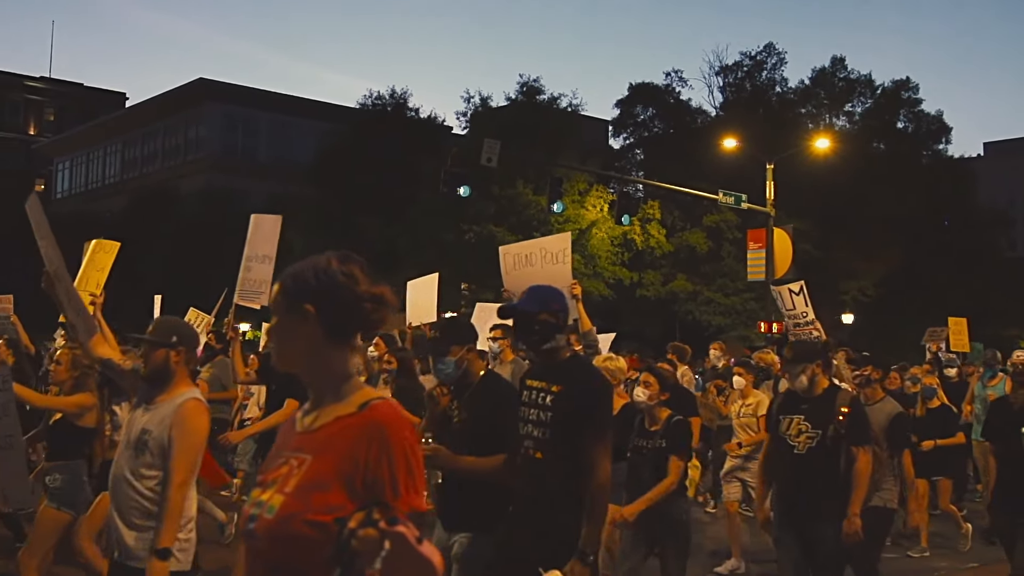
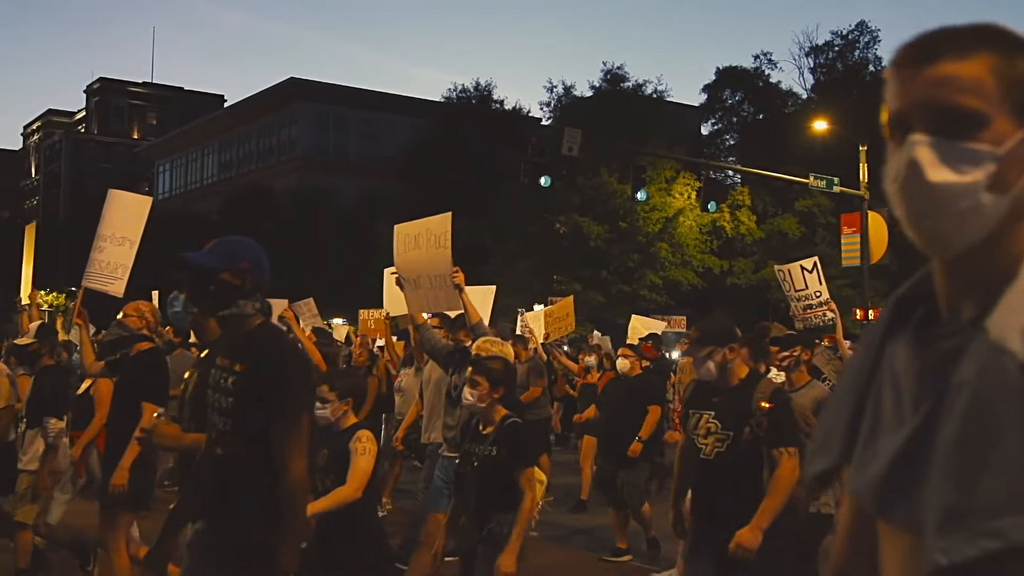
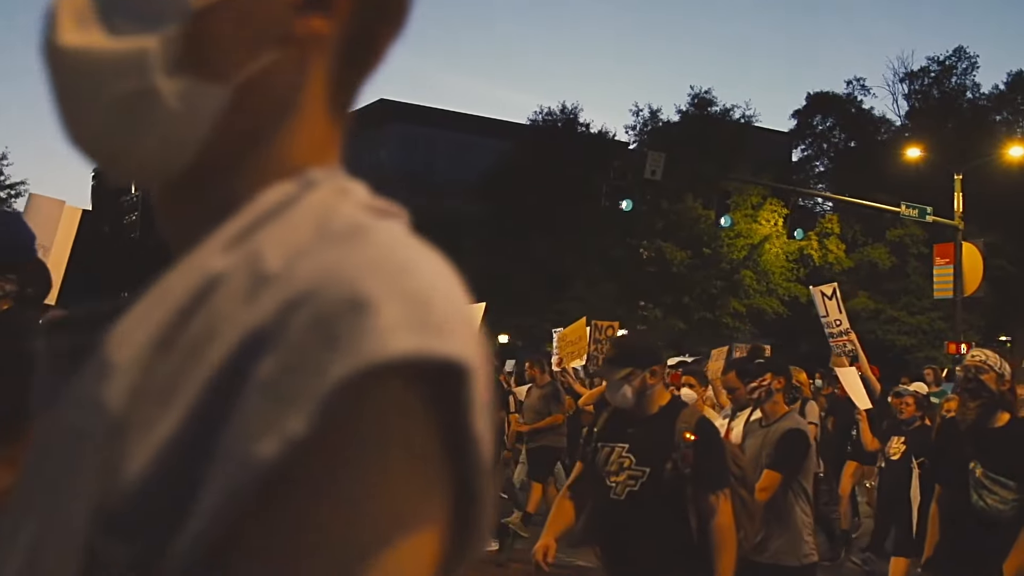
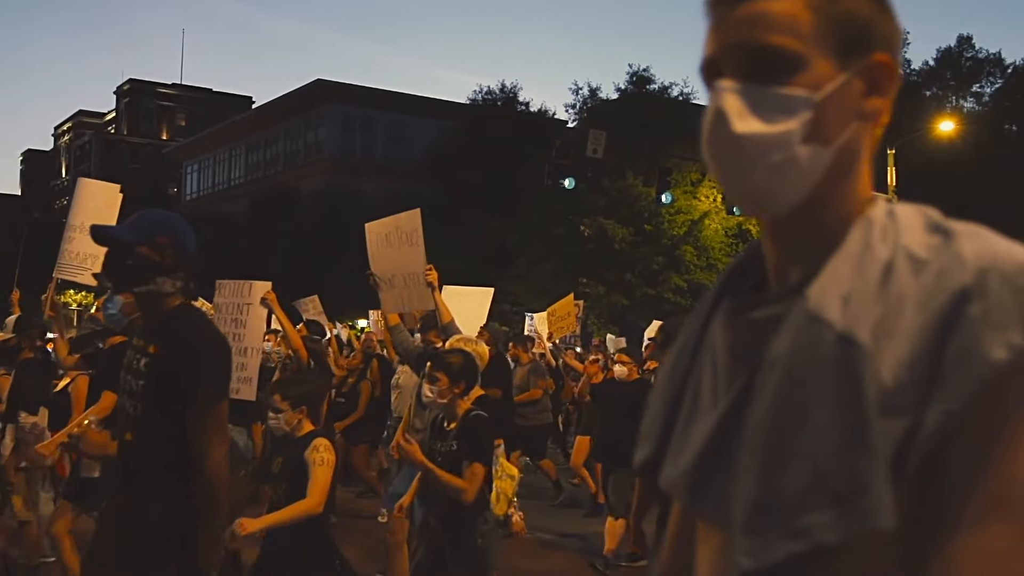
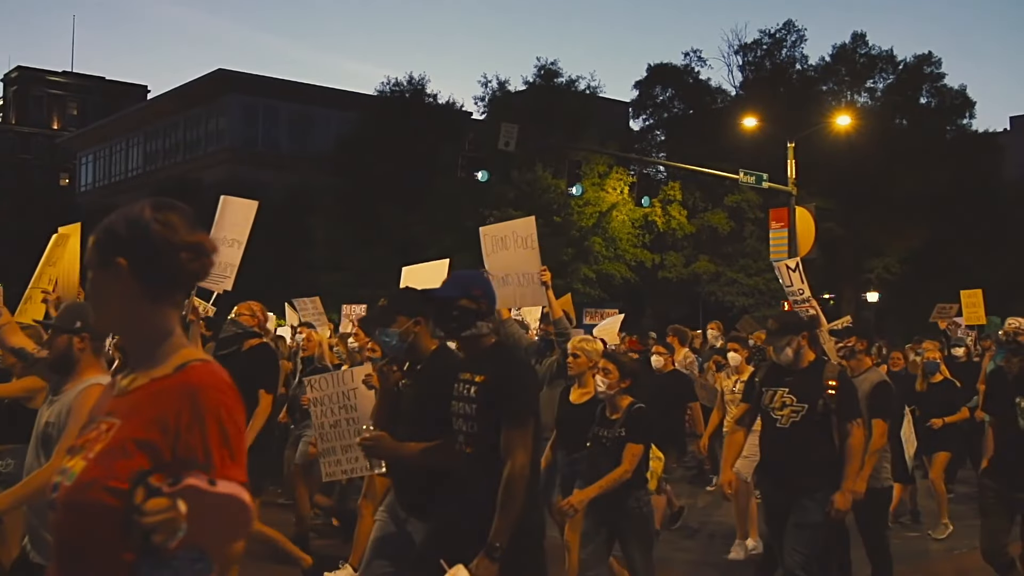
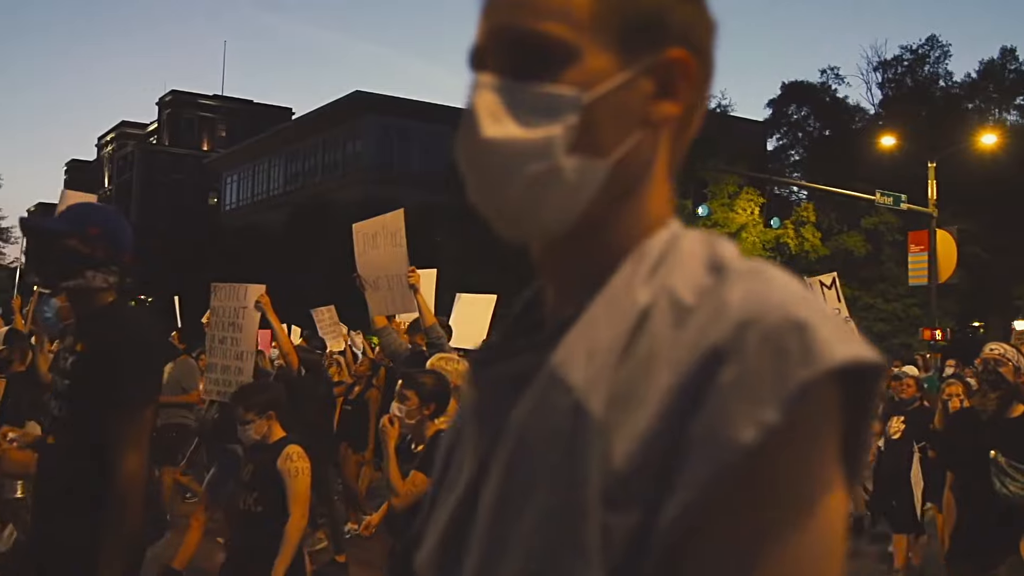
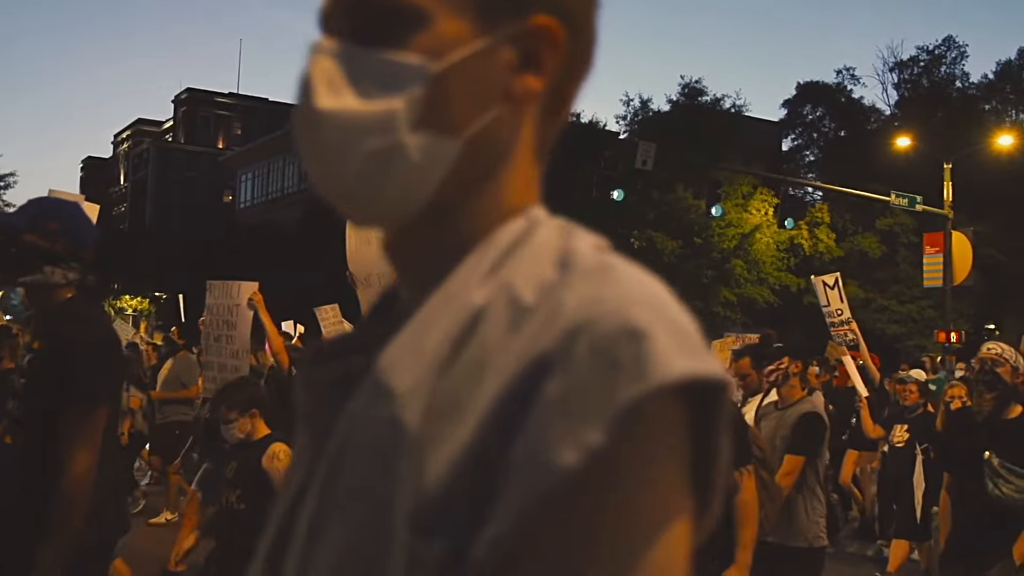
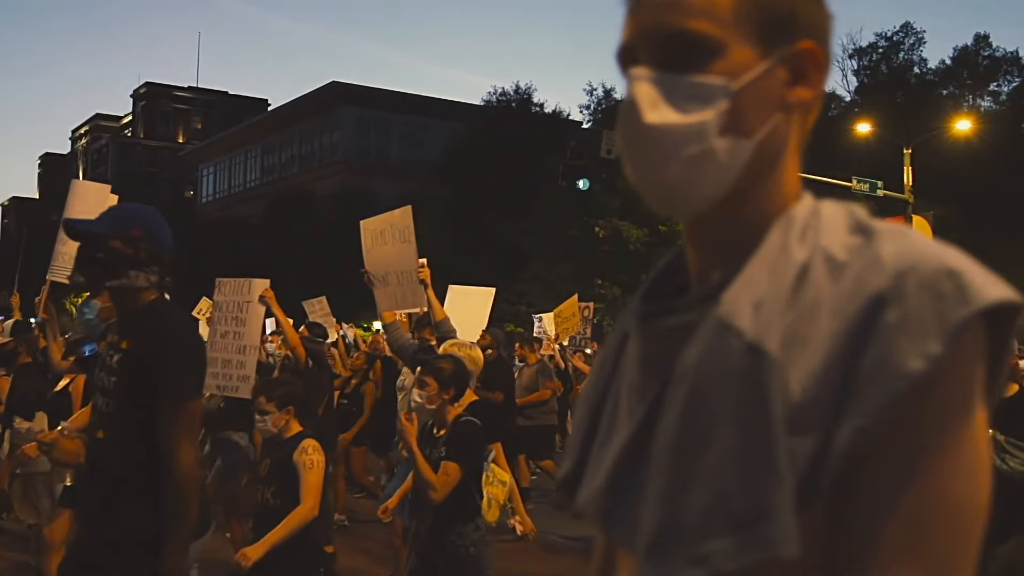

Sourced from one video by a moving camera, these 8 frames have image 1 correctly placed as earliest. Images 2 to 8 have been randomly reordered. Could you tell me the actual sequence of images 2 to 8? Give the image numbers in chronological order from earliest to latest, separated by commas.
5, 2, 4, 8, 6, 7, 3
